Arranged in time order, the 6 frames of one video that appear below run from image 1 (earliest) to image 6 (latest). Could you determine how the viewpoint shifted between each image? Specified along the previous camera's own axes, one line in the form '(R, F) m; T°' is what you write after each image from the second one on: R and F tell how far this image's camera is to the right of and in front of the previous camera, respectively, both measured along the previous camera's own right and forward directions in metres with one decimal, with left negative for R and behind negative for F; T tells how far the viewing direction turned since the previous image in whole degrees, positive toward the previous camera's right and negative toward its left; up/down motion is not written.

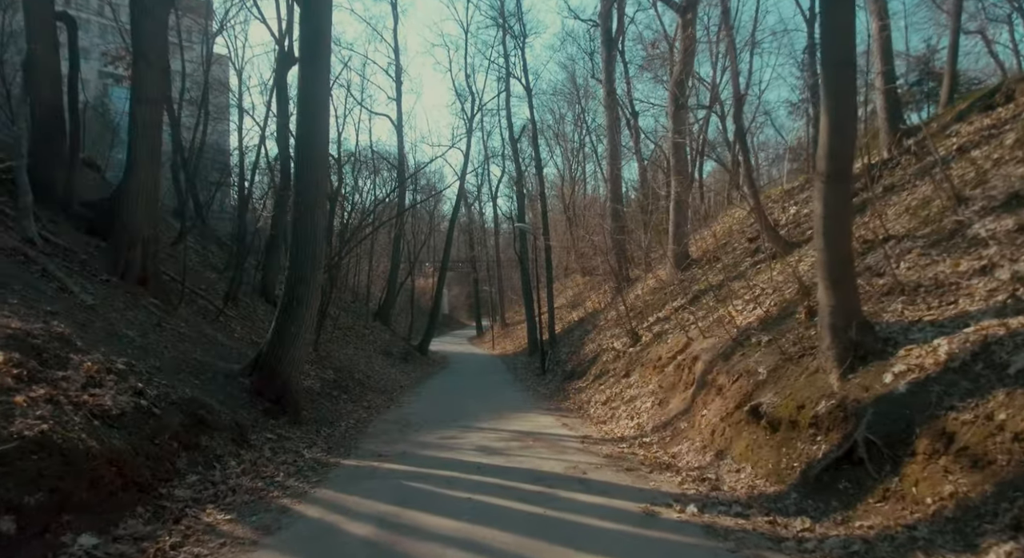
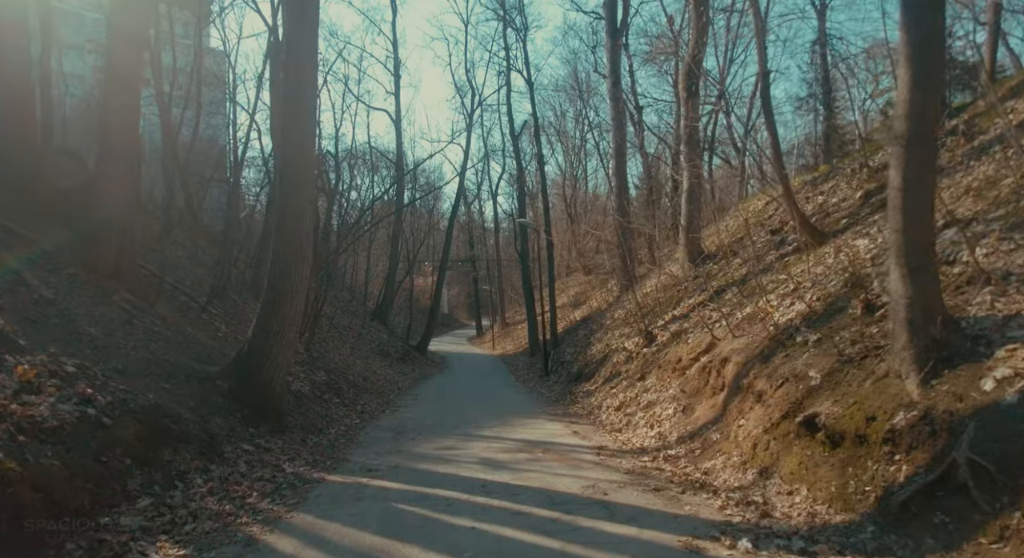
(-0.1, +1.0) m; 0°
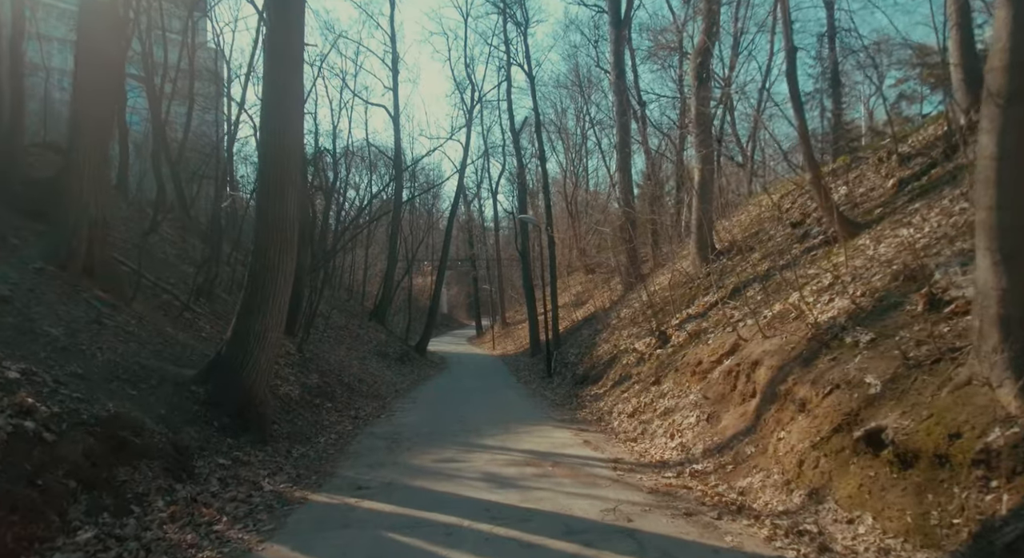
(-0.1, +0.8) m; 0°
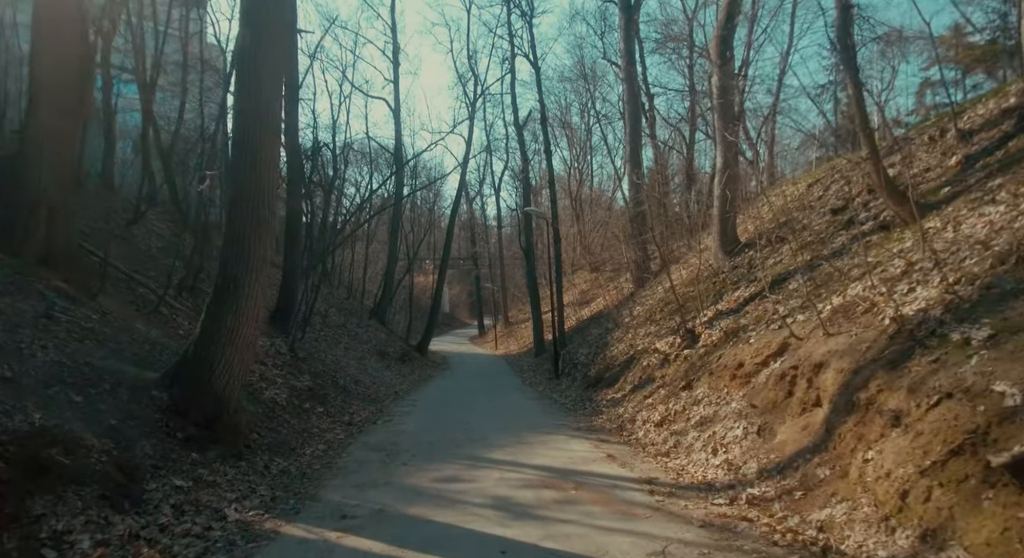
(-0.2, +1.2) m; 0°
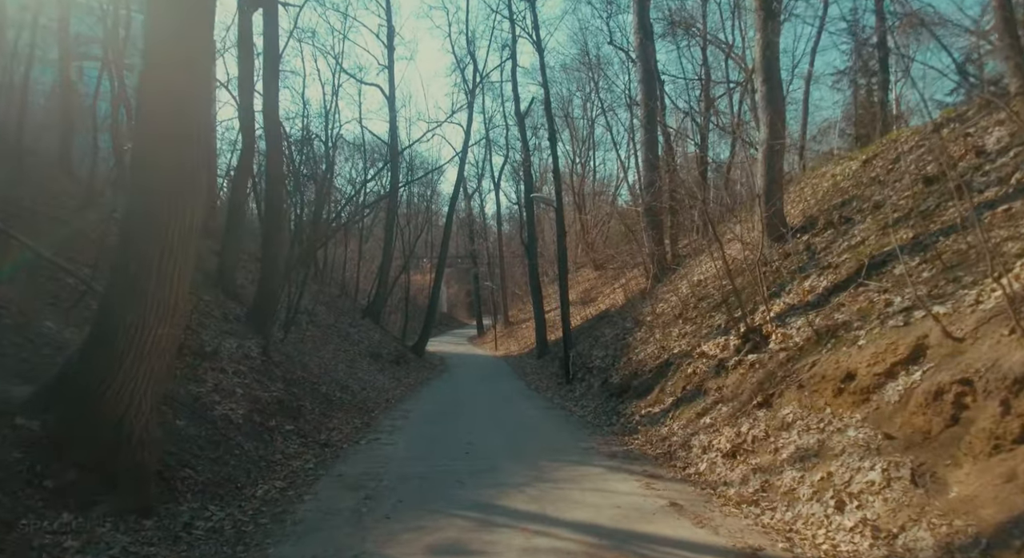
(-0.3, +2.2) m; 0°
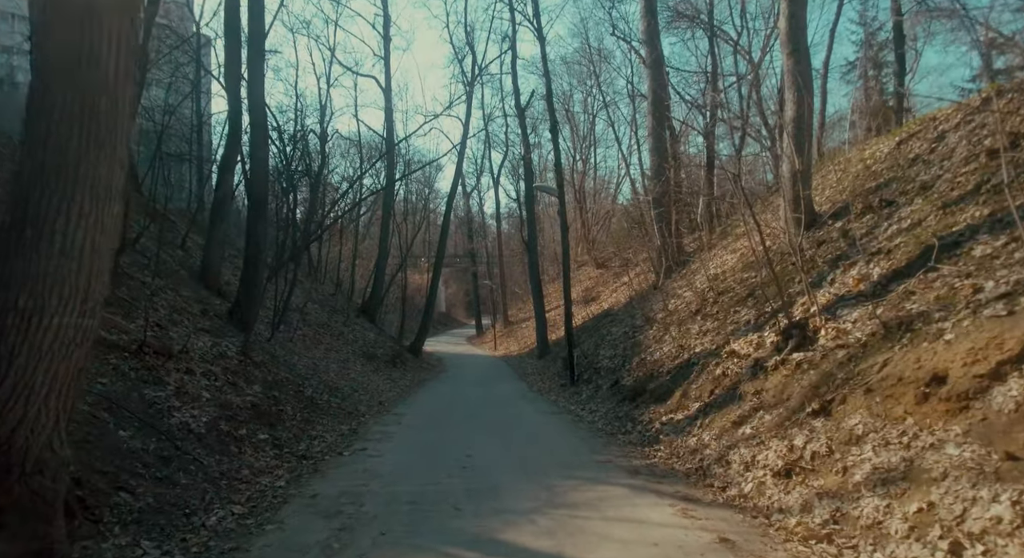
(-0.1, +1.1) m; 0°
